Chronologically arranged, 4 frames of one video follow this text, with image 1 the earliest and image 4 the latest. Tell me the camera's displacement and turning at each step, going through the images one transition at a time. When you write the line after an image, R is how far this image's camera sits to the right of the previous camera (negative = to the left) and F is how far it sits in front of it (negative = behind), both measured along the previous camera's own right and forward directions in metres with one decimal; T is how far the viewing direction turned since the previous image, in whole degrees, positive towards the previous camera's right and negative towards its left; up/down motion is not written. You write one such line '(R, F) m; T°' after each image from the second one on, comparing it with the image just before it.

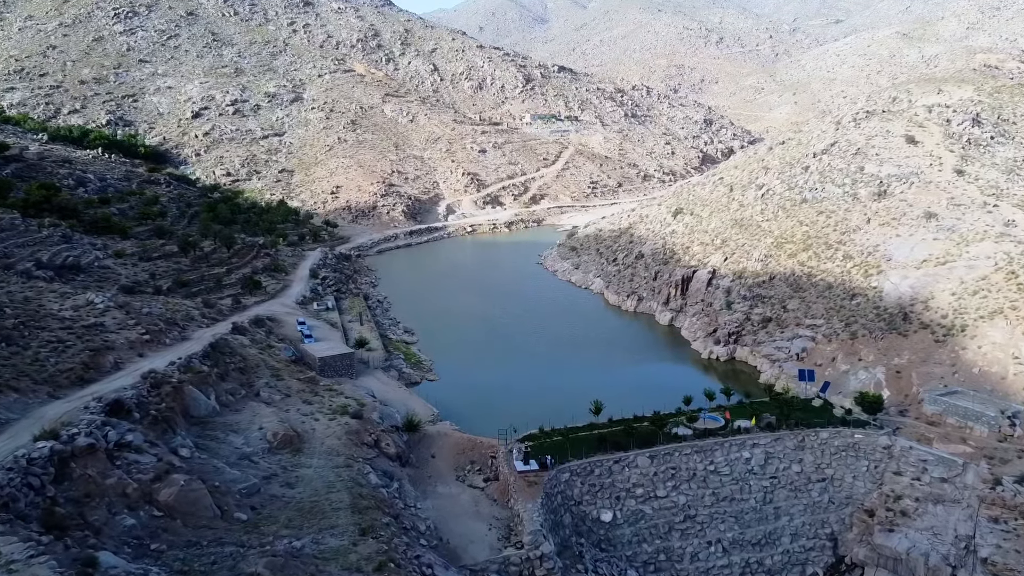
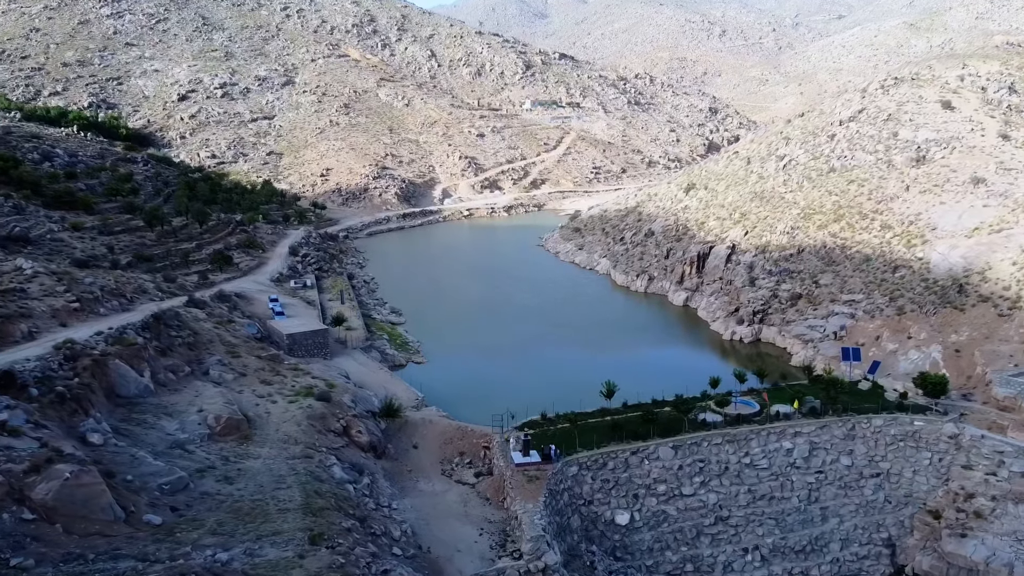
(+0.1, +4.4) m; 0°
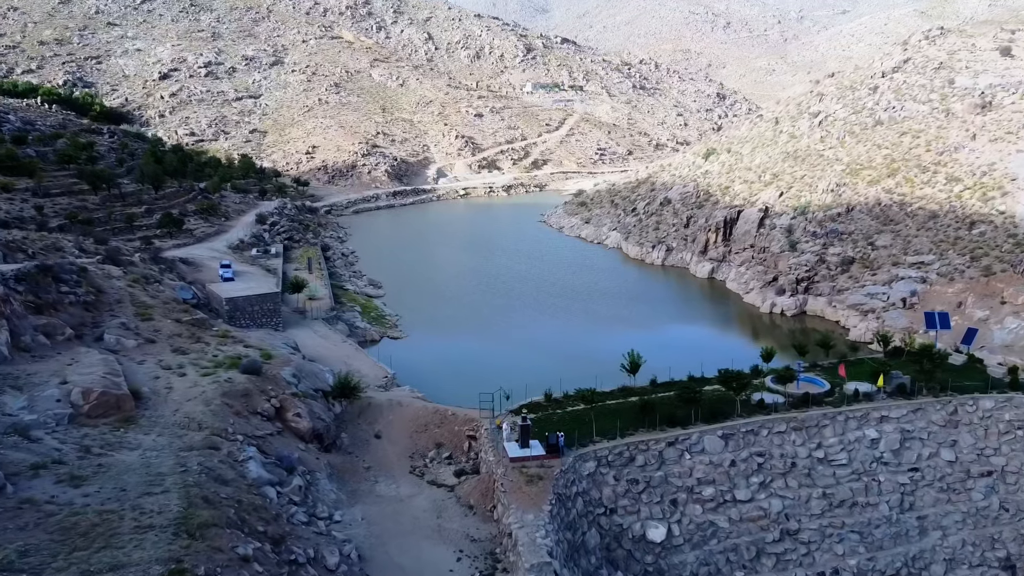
(+0.2, +5.8) m; 0°
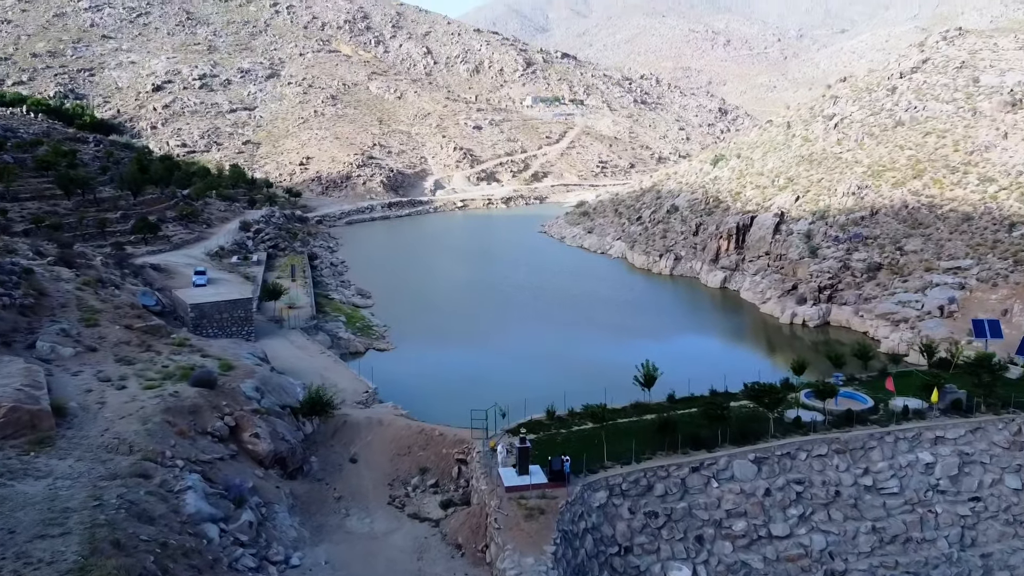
(+0.1, +2.4) m; 0°
